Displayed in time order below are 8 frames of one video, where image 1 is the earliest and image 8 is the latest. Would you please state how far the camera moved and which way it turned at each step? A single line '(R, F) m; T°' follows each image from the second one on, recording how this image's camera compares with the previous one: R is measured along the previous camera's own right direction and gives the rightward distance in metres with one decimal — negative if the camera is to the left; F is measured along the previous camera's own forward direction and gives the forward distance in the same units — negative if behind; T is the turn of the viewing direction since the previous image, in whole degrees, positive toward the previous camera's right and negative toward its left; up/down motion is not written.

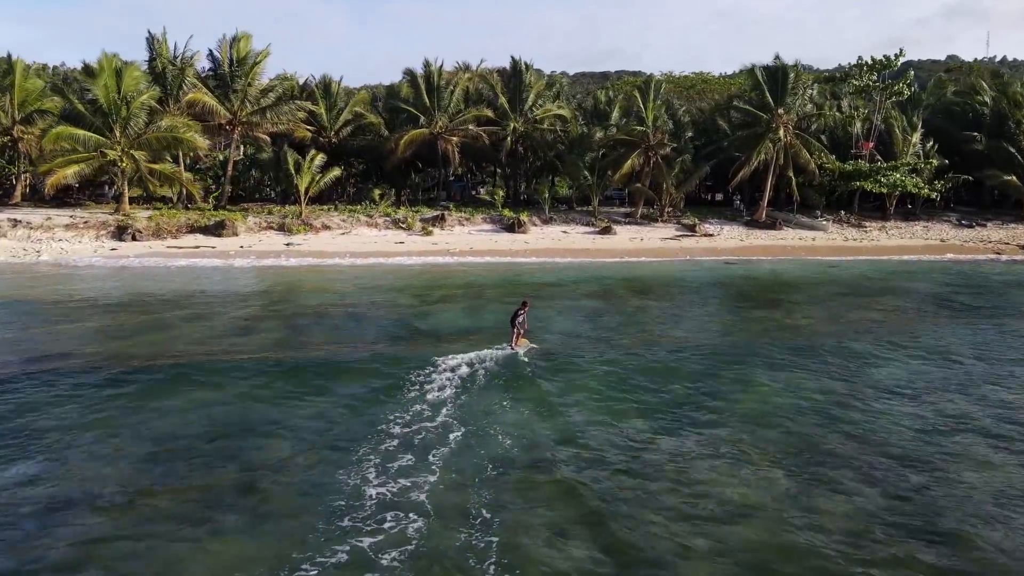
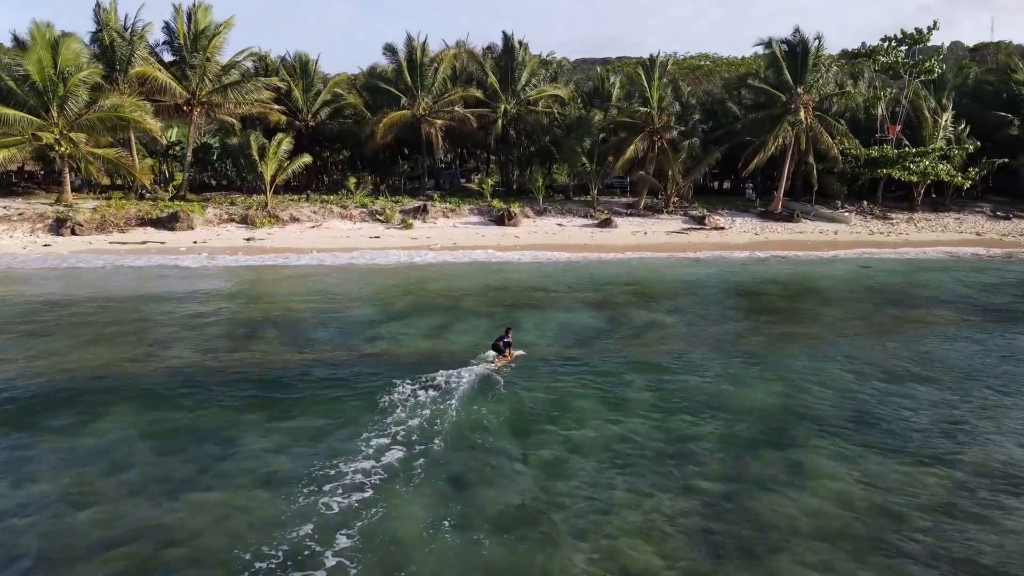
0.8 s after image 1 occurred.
(+0.4, +3.5) m; 0°
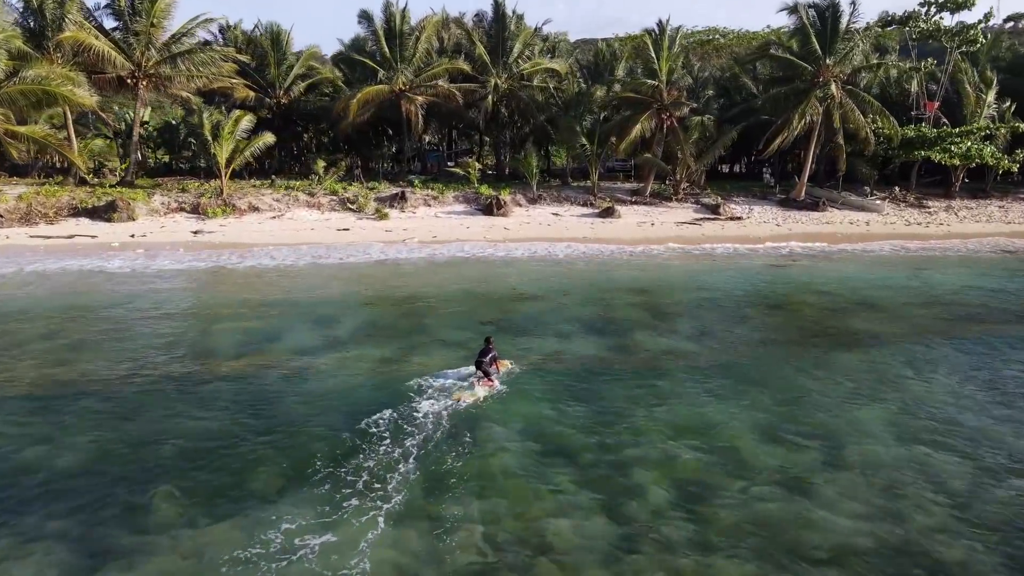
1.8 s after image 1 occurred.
(+0.4, +3.8) m; 0°
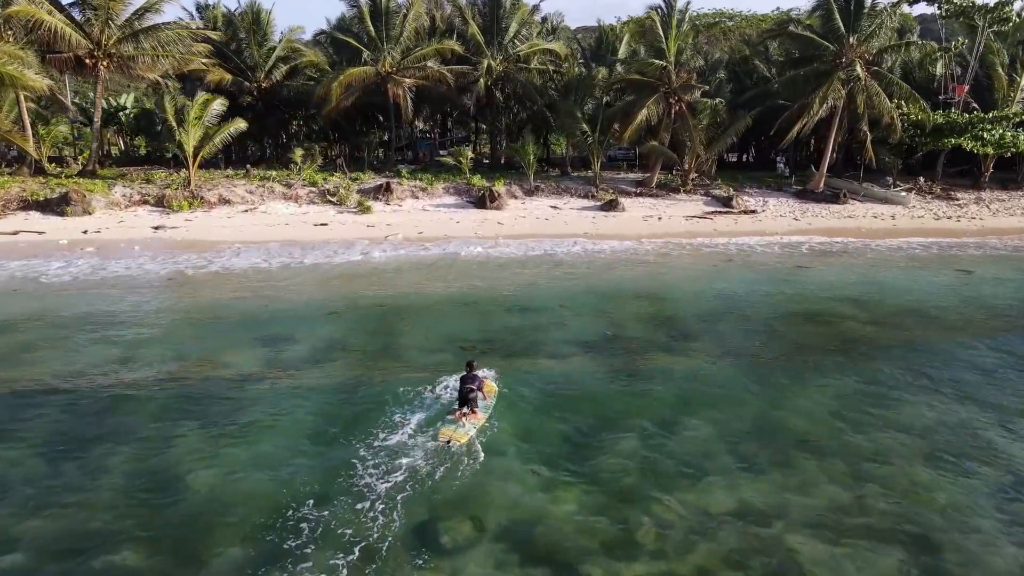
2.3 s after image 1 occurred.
(+0.1, +2.3) m; 0°
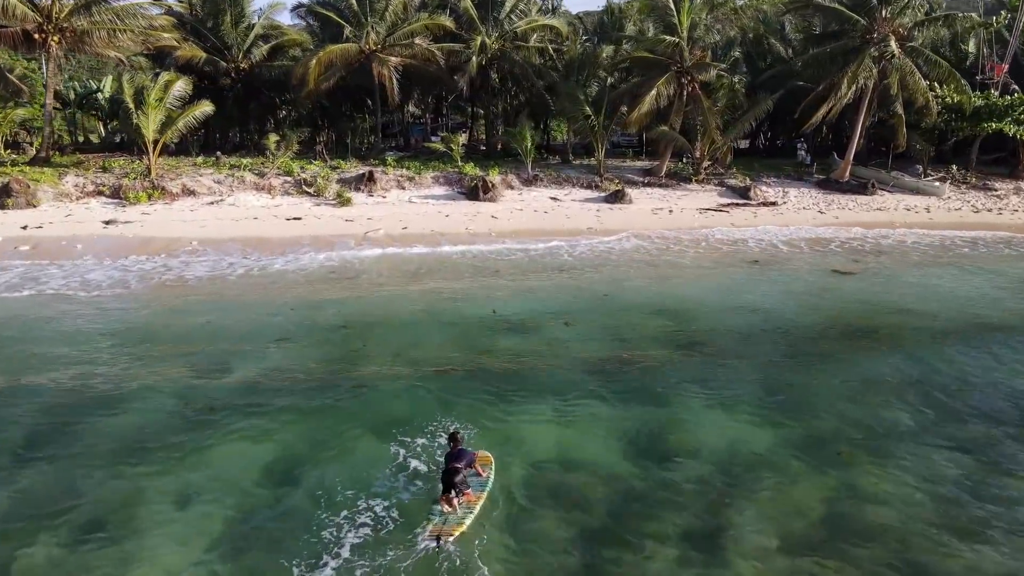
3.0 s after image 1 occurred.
(+0.1, +2.5) m; 0°
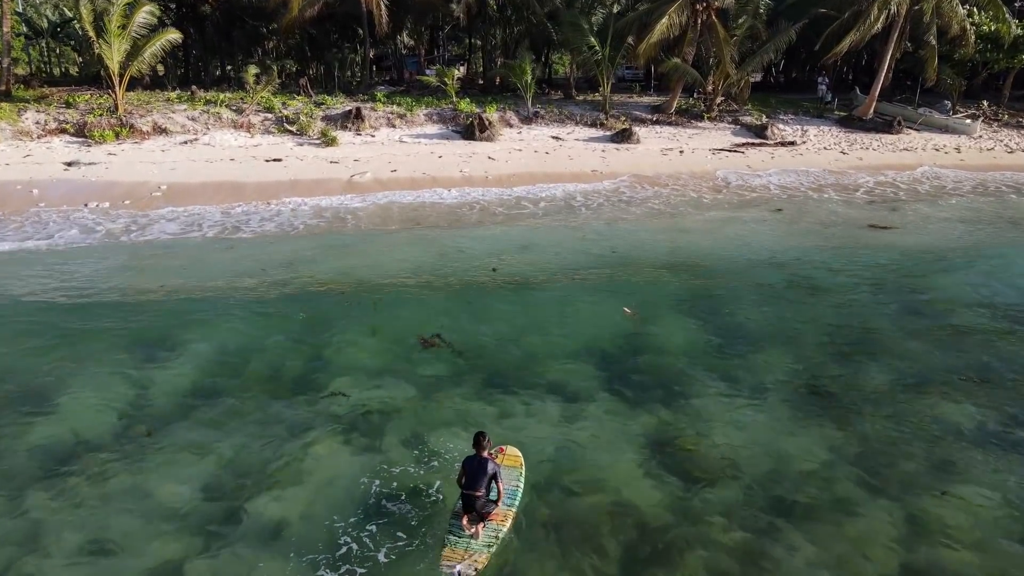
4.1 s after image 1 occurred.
(0.0, +1.5) m; 0°
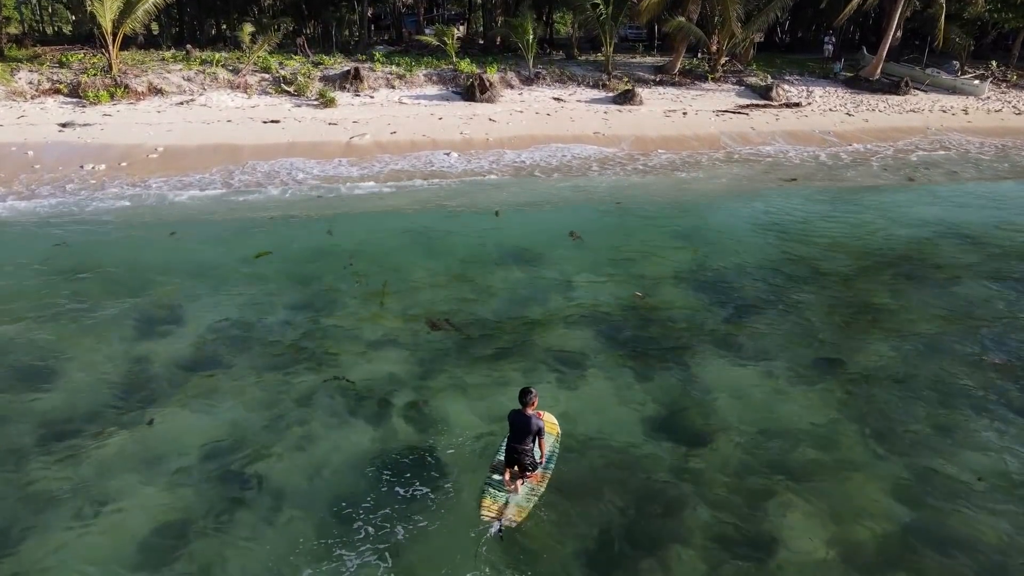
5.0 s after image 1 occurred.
(0.0, +0.1) m; 0°
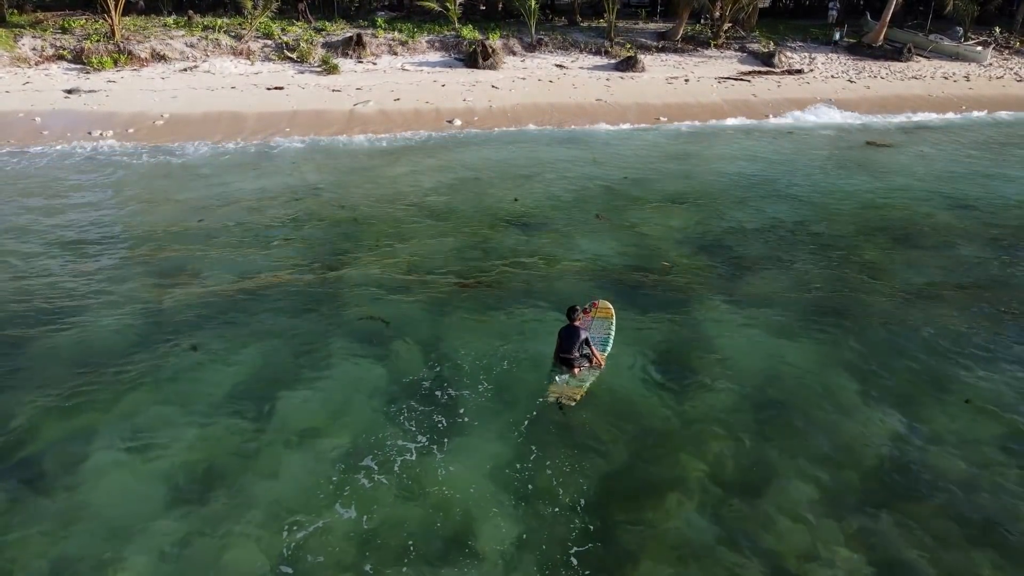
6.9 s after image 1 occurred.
(-0.1, -0.3) m; 0°
